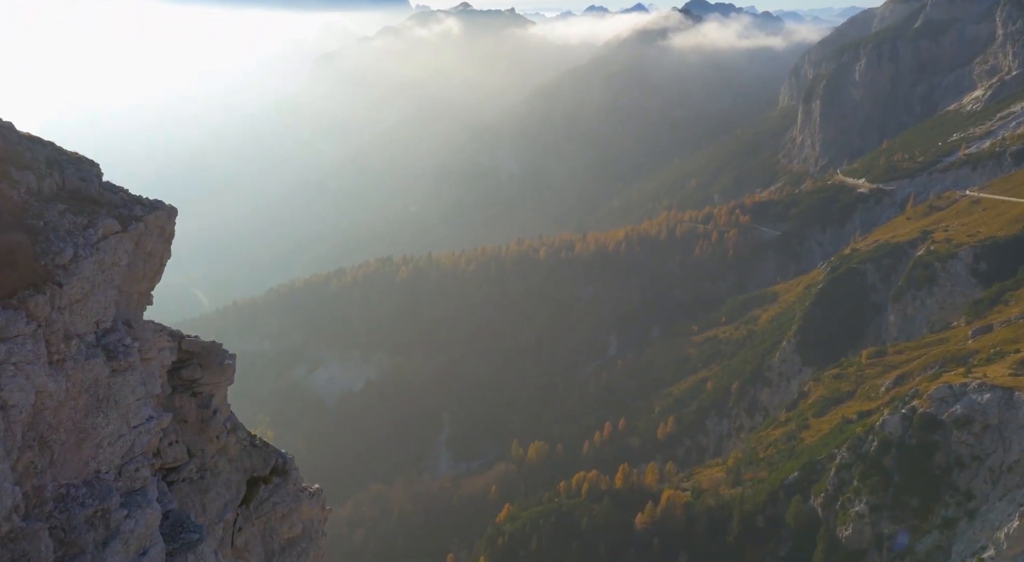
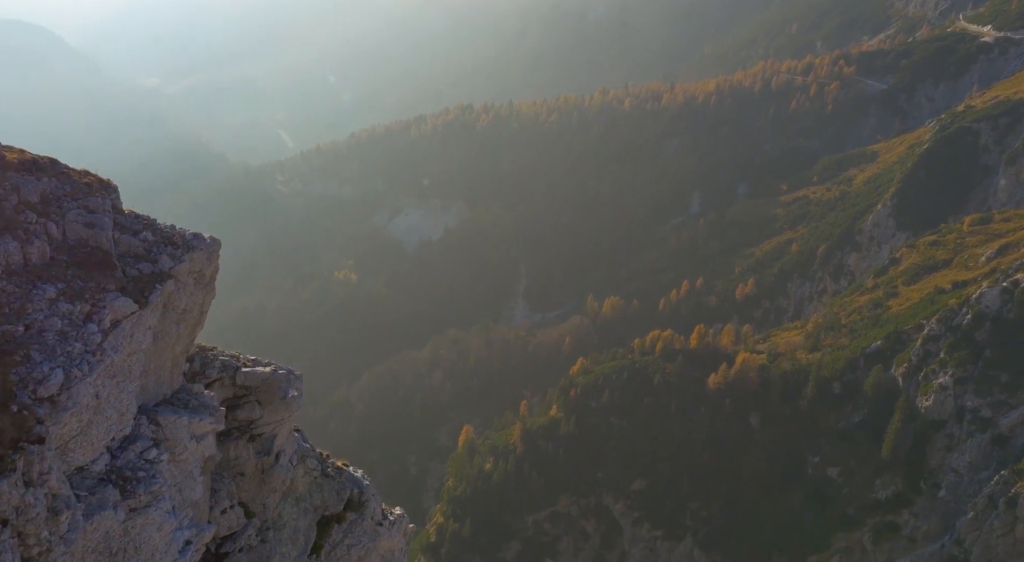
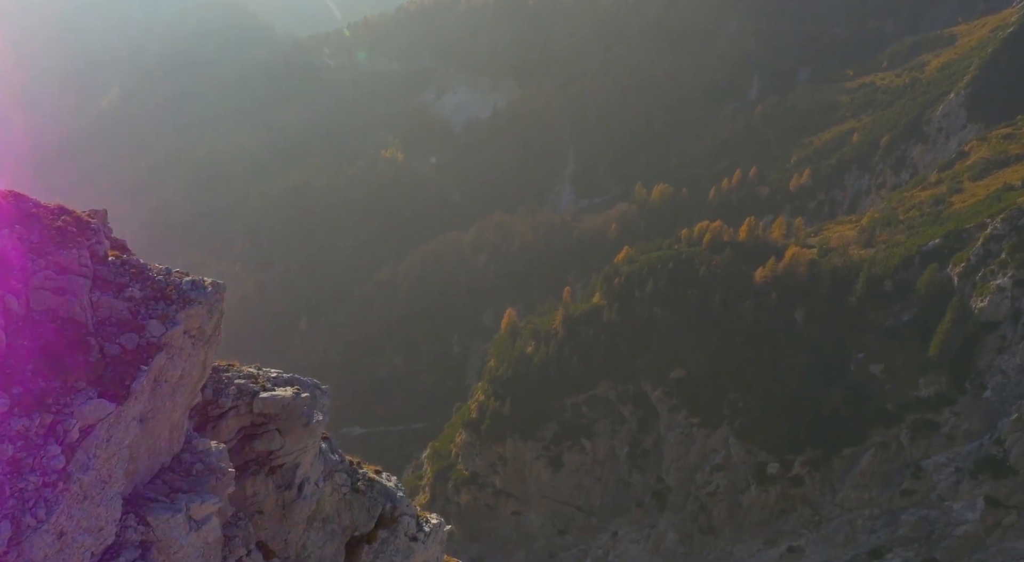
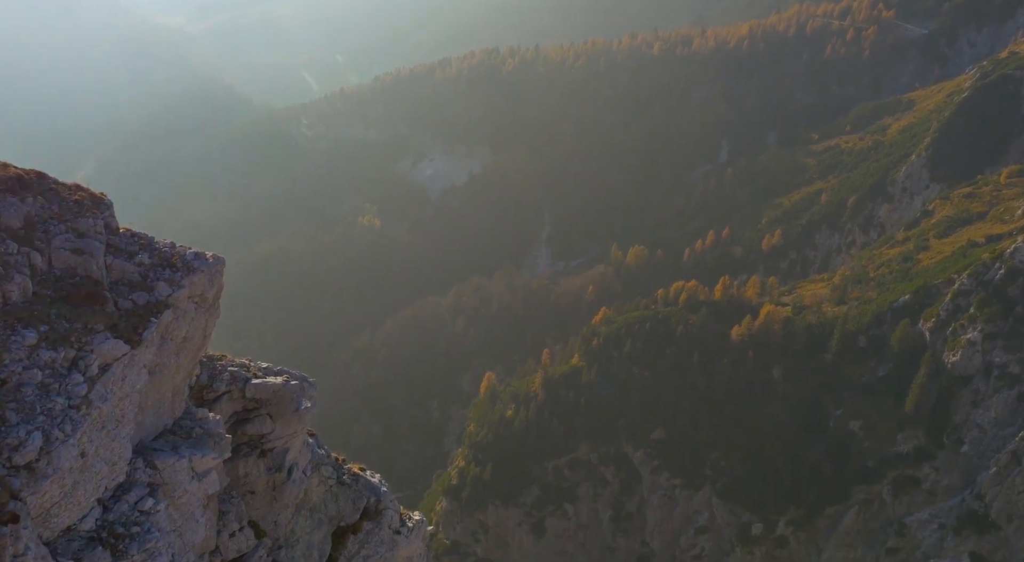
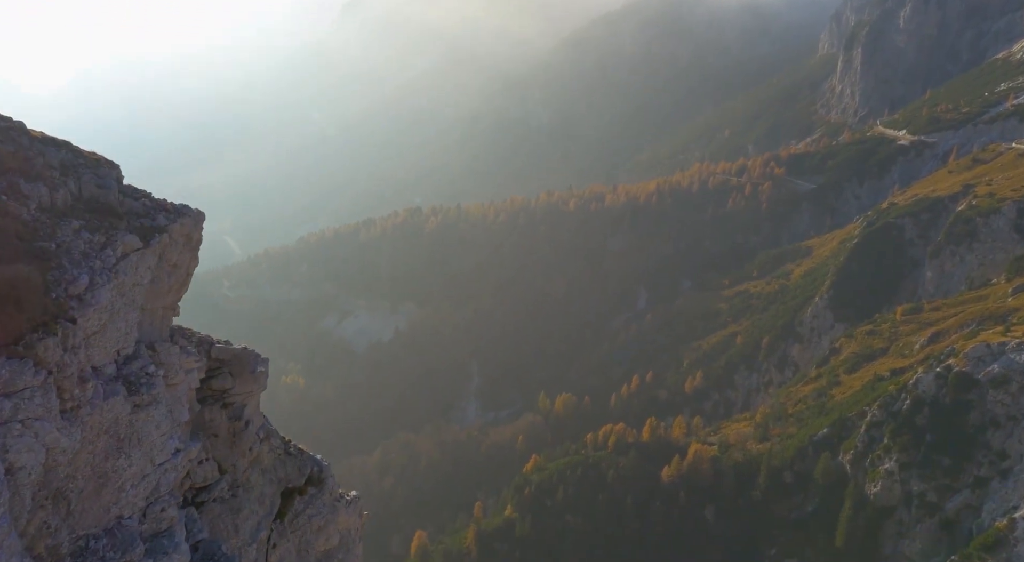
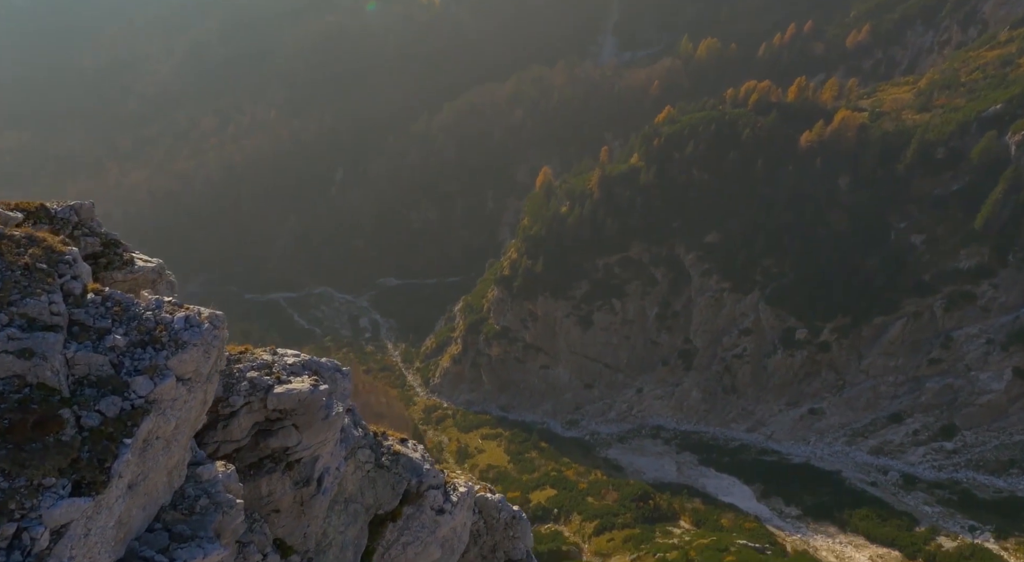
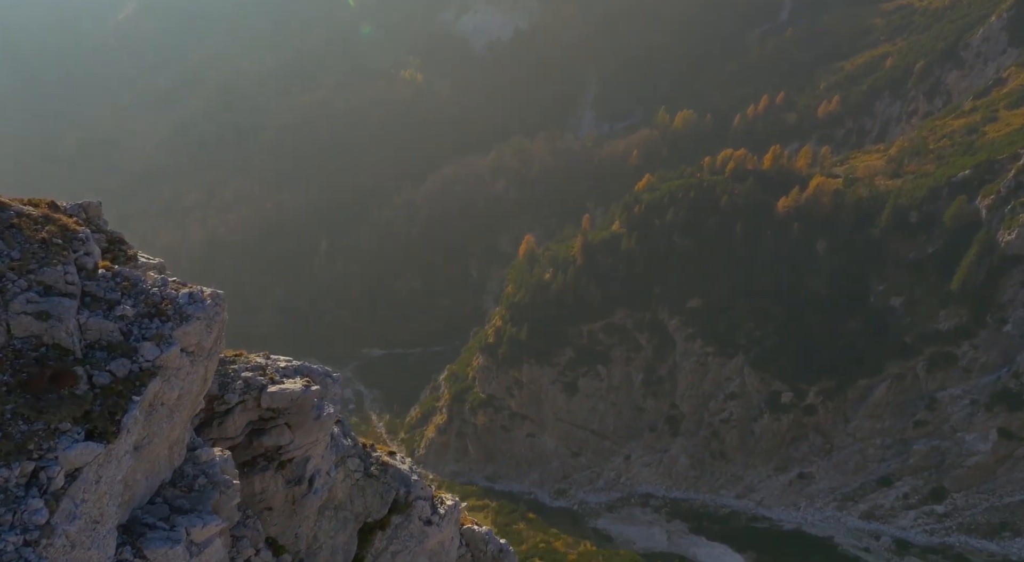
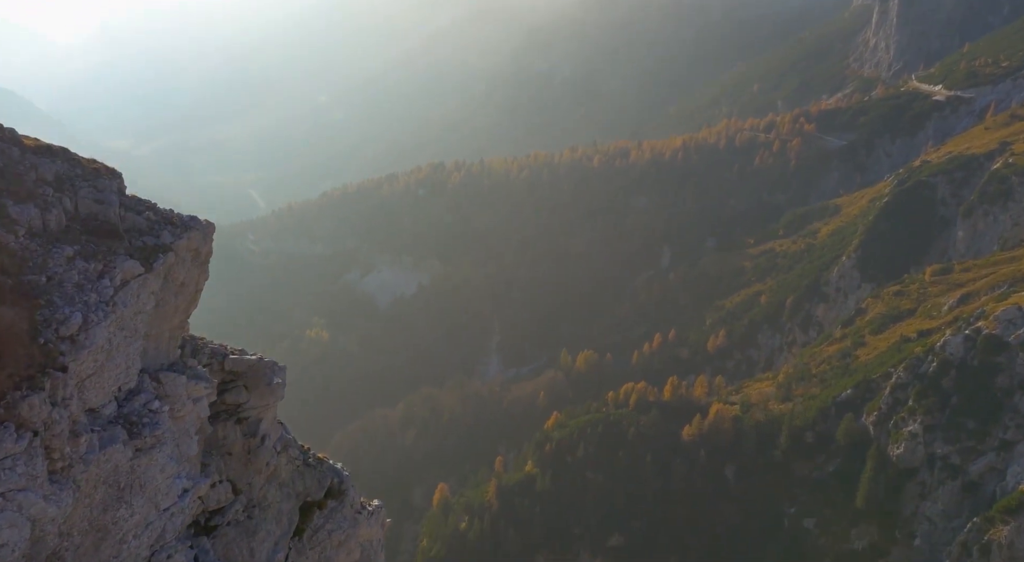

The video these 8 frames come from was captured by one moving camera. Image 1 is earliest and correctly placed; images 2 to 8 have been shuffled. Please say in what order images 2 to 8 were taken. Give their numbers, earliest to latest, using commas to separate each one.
5, 8, 2, 4, 3, 7, 6
